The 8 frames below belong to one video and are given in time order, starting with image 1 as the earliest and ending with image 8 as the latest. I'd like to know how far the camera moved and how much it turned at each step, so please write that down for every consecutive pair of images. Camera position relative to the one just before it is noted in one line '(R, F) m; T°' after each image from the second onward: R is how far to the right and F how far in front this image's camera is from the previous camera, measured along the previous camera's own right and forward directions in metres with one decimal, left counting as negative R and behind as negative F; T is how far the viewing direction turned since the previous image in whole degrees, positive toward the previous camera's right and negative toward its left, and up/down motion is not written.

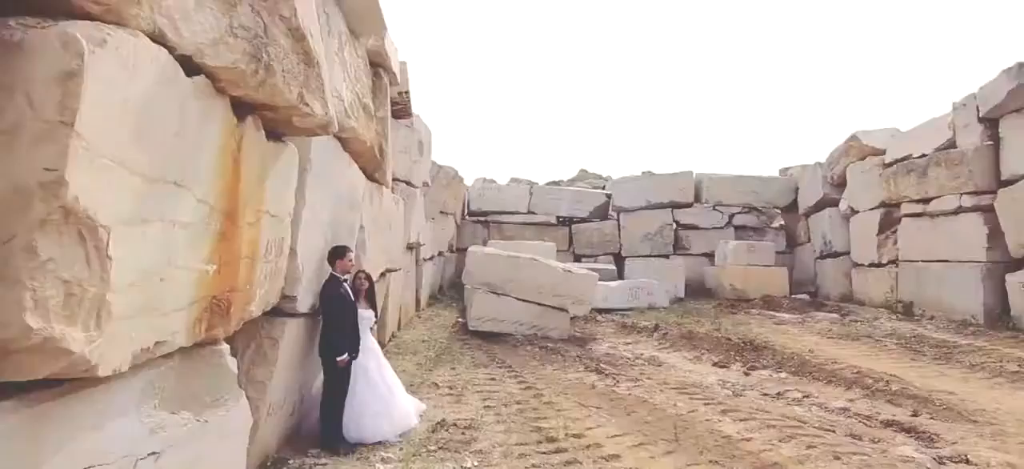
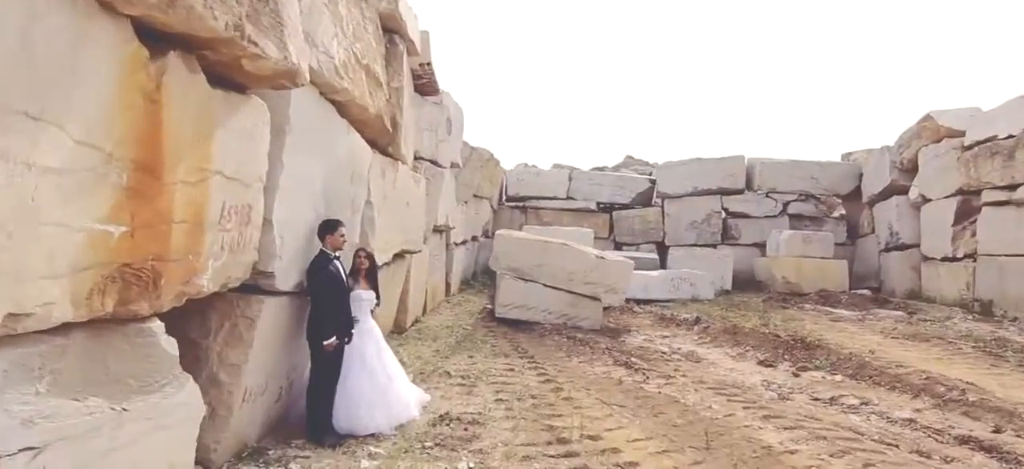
(+0.3, +0.5) m; -5°
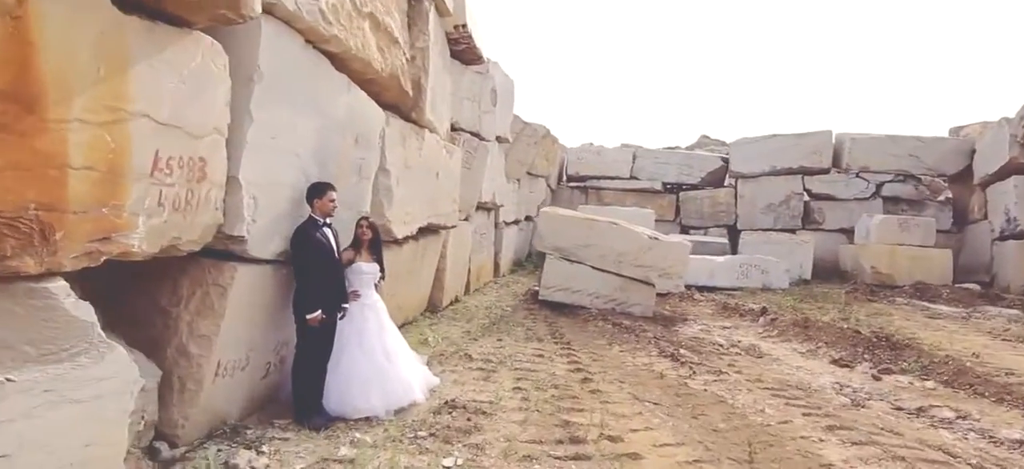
(+0.4, +0.6) m; -8°
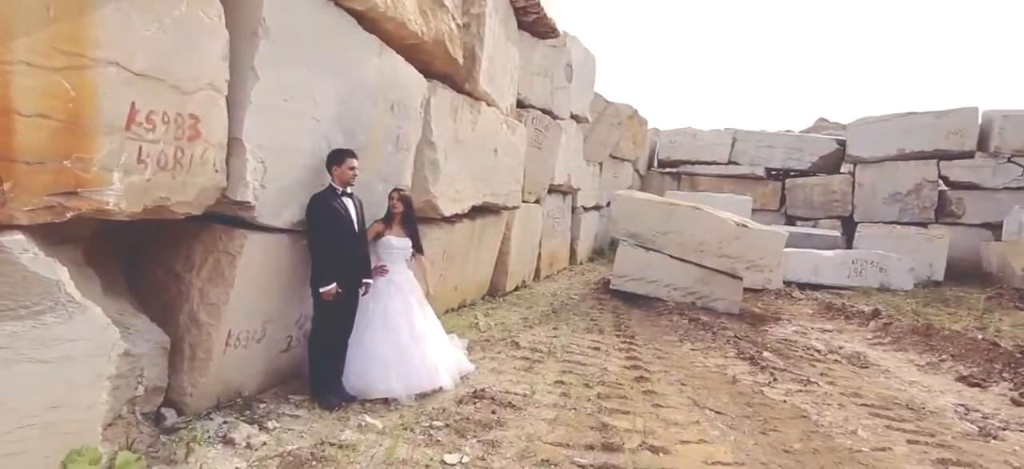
(+0.4, +0.5) m; -10°
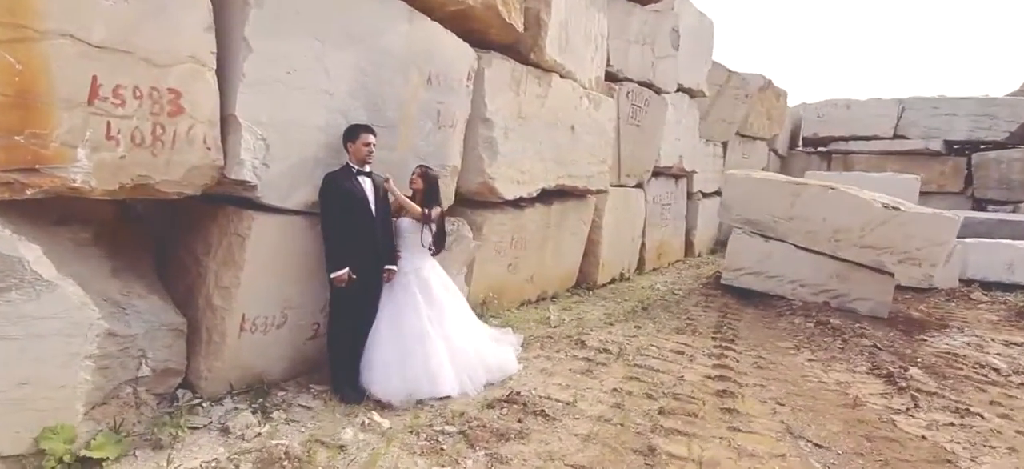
(+0.6, +0.6) m; -15°
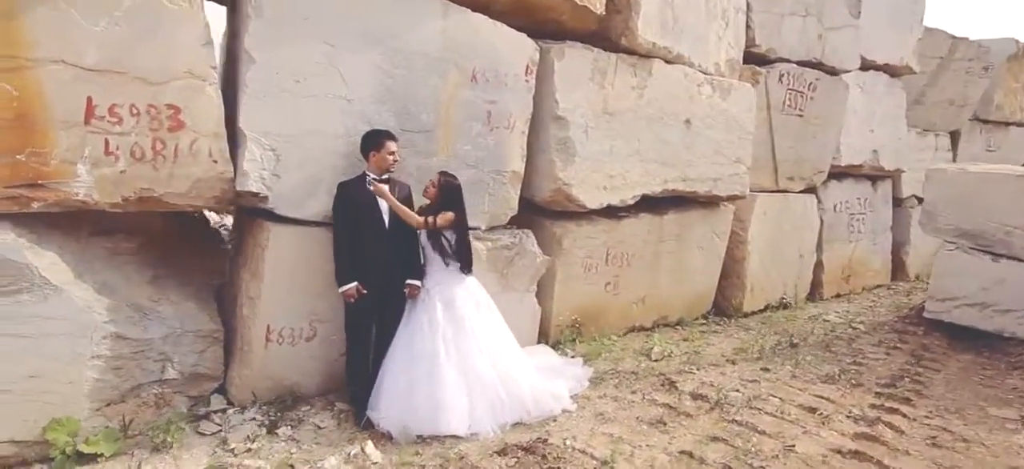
(+0.9, +0.7) m; -22°
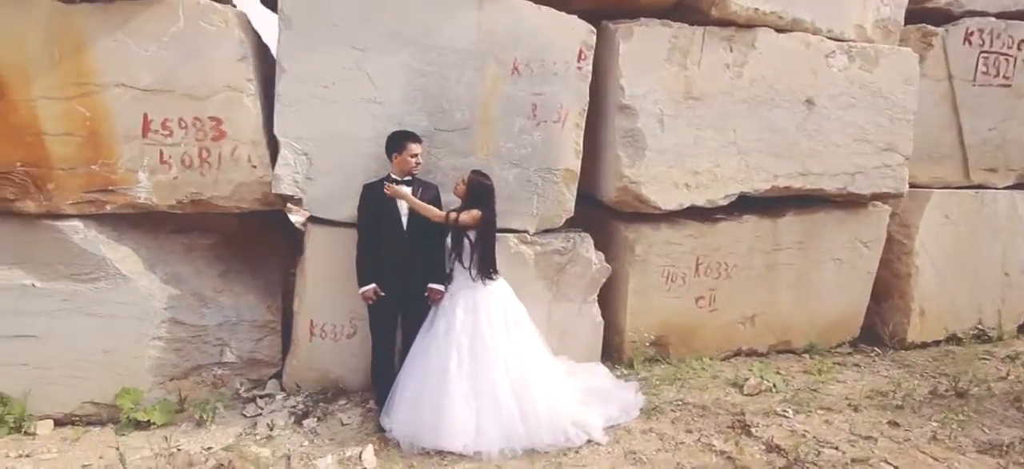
(+0.9, +0.4) m; -20°
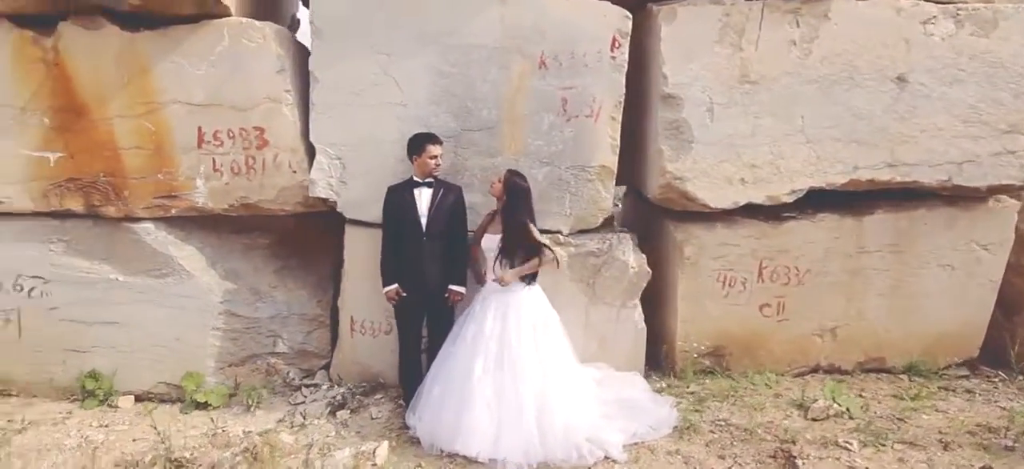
(+0.5, +0.2) m; -13°
